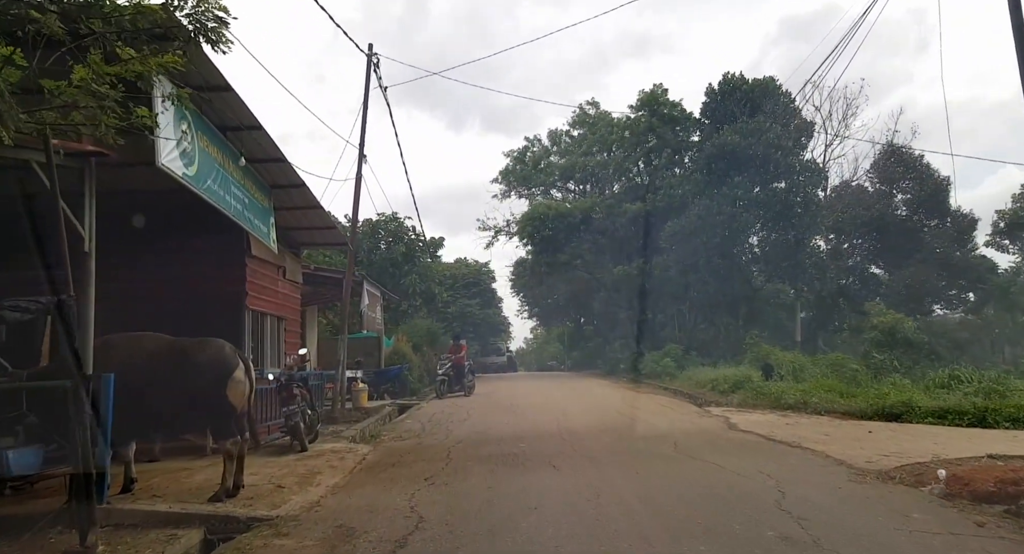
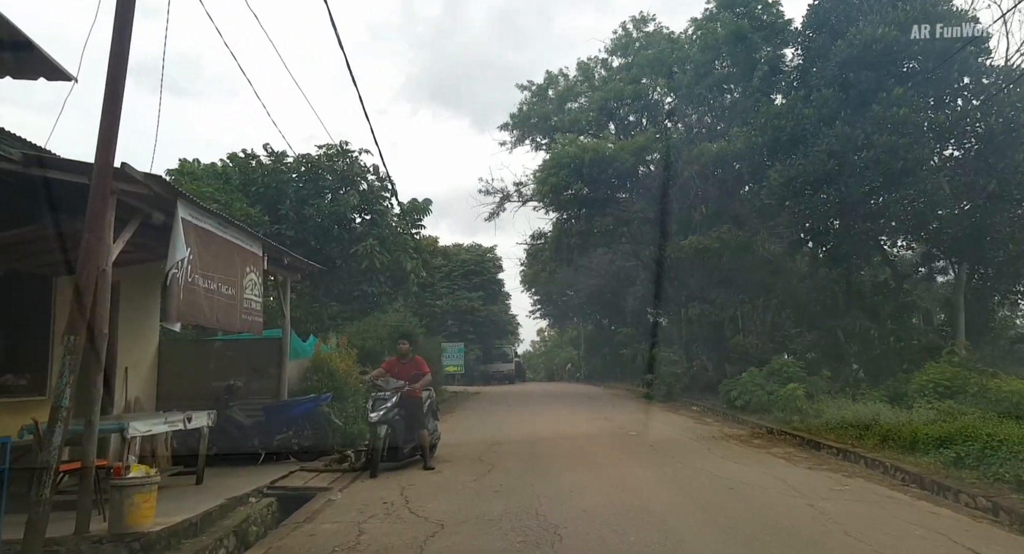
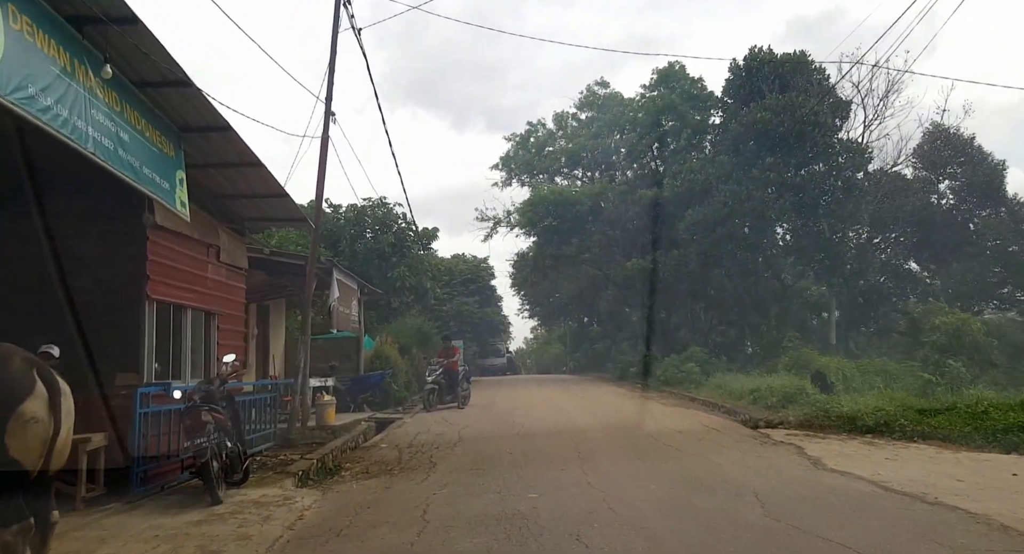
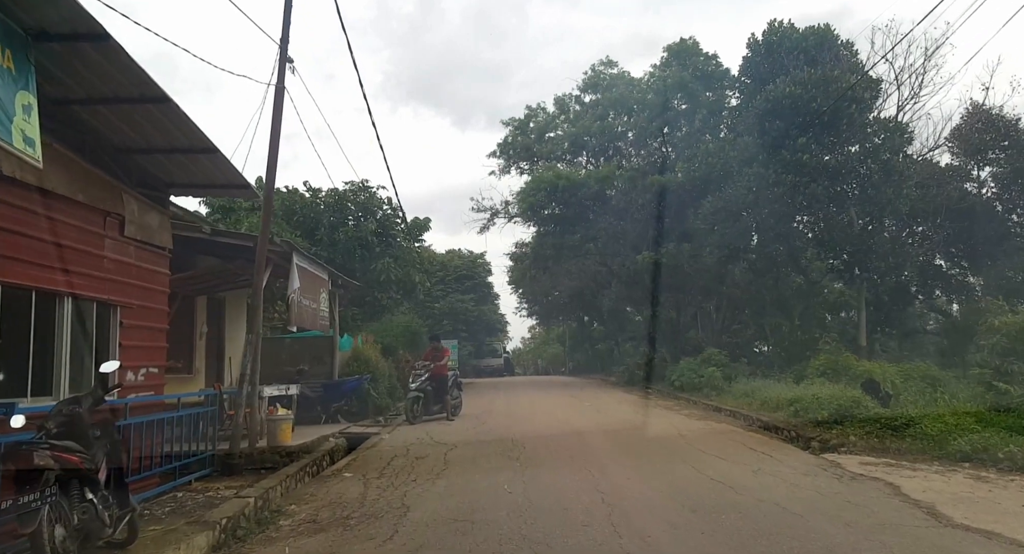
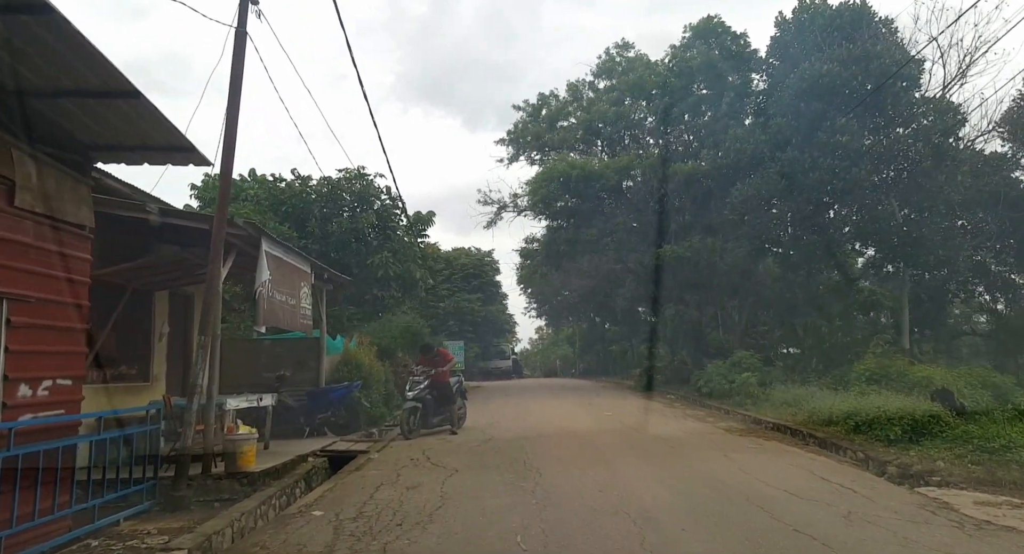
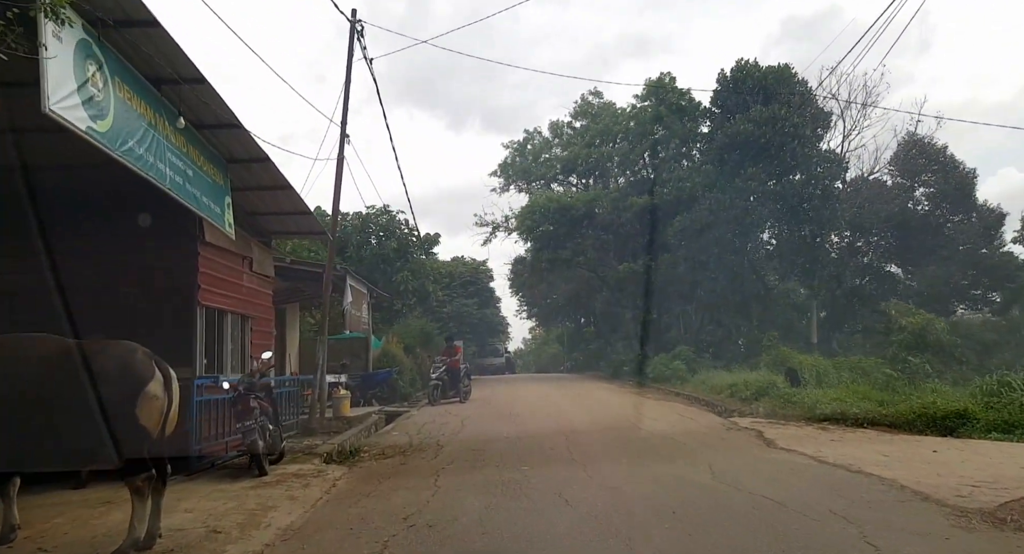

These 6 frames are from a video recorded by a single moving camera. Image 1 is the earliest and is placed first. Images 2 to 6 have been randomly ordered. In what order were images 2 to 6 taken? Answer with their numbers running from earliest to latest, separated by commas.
6, 3, 4, 5, 2
